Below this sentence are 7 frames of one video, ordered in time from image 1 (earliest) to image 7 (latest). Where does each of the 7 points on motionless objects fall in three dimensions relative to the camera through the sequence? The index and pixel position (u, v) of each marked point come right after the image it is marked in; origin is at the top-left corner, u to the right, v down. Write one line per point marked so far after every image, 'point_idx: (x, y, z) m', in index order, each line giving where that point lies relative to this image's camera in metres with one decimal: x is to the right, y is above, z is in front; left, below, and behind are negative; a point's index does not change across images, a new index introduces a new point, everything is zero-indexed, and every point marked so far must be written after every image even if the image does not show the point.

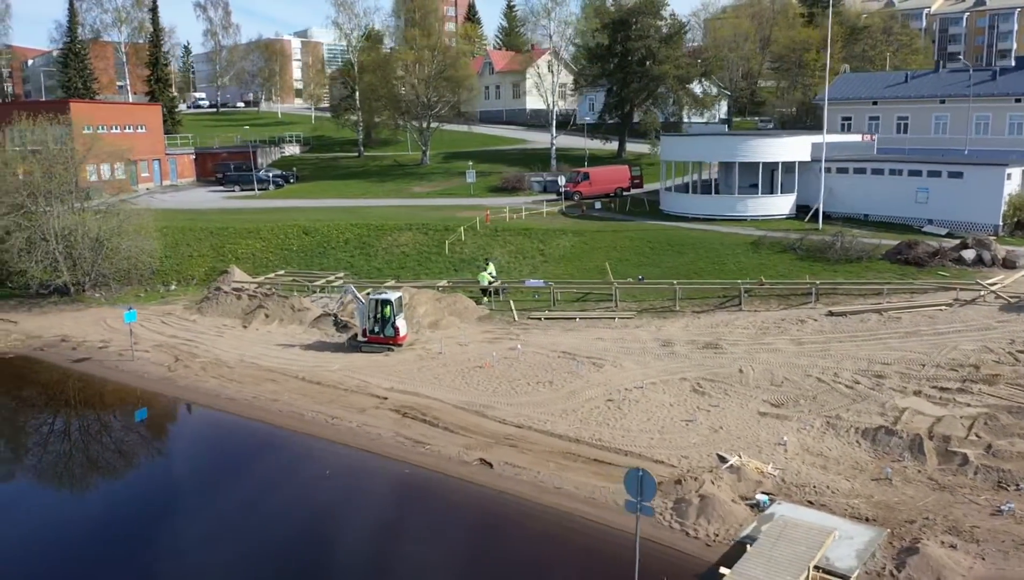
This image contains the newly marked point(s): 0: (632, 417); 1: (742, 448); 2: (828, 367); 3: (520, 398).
0: (+2.4, -2.5, +17.8) m
1: (+4.2, -2.8, +16.2) m
2: (+6.8, -1.6, +19.5) m
3: (+0.2, -2.3, +19.1) m
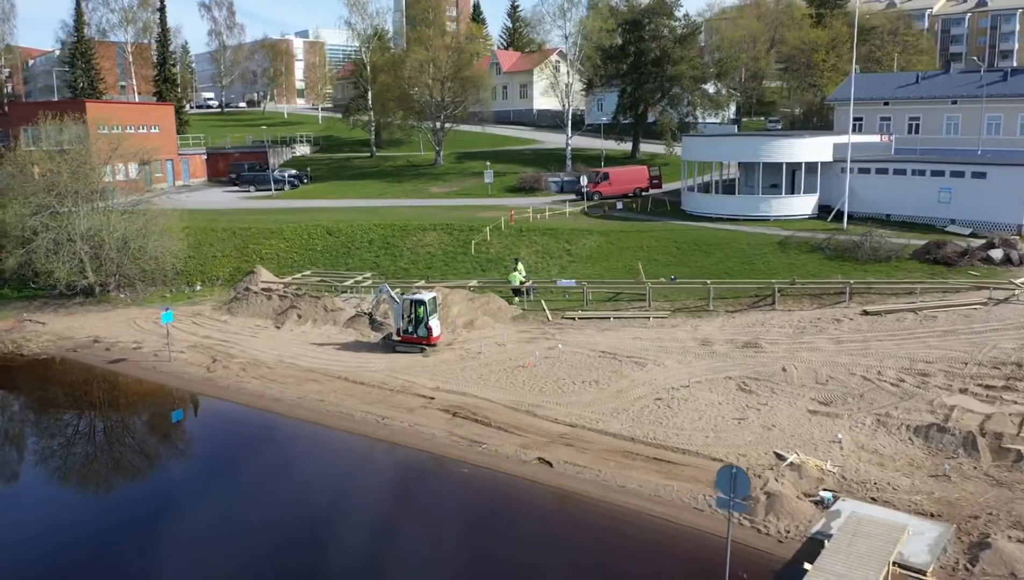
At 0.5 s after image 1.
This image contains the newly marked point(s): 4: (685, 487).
0: (+3.5, -2.5, +18.0) m
1: (+5.2, -2.8, +16.4) m
2: (+7.8, -1.6, +19.8) m
3: (+1.3, -2.3, +19.2) m
4: (+2.9, -3.3, +15.1) m
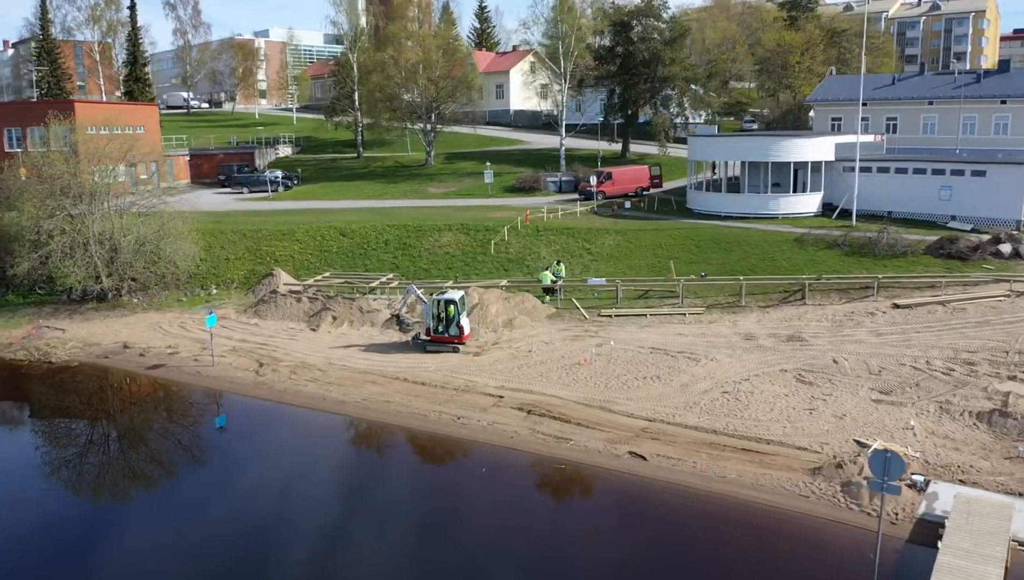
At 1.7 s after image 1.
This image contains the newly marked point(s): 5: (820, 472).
0: (+5.0, -2.4, +18.7) m
1: (+6.9, -2.7, +17.2) m
2: (+9.3, -1.5, +20.7) m
3: (+2.8, -2.3, +19.7) m
4: (+4.7, -3.2, +15.7) m
5: (+5.4, -3.2, +15.7) m
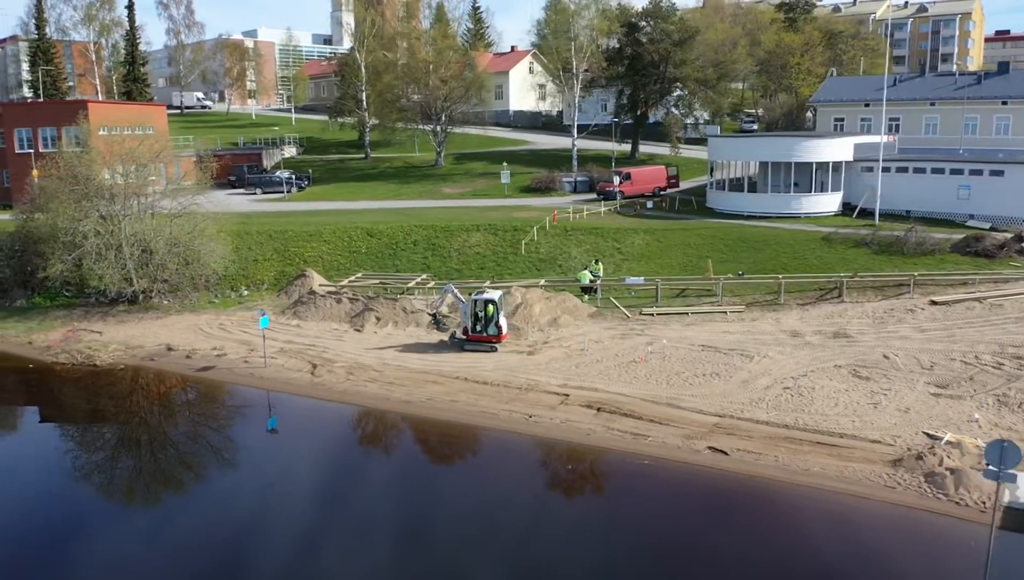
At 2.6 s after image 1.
0: (+6.5, -2.4, +19.2) m
1: (+8.5, -2.7, +17.8) m
2: (+10.7, -1.4, +21.4) m
3: (+4.2, -2.2, +20.2) m
4: (+6.3, -3.2, +16.2) m
5: (+7.0, -3.1, +16.3) m
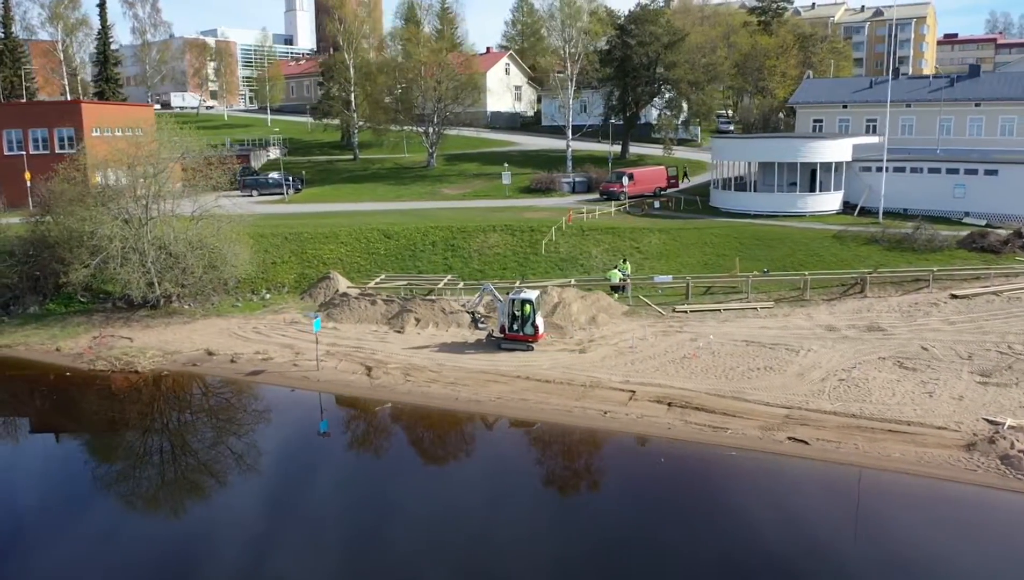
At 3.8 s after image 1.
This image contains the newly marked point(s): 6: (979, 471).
0: (+8.2, -2.3, +20.2) m
1: (+10.2, -2.6, +18.9) m
2: (+12.1, -1.3, +22.7) m
3: (+5.8, -2.2, +21.0) m
4: (+8.2, -3.1, +17.2) m
5: (+8.9, -3.0, +17.3) m
6: (+8.6, -3.3, +16.6) m
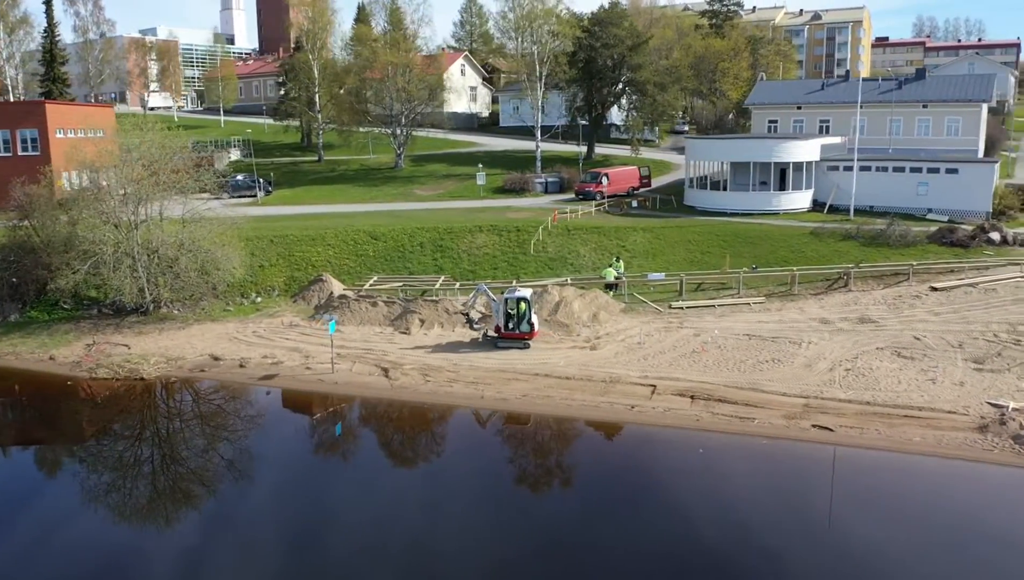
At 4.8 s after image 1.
0: (+8.8, -2.1, +21.3) m
1: (+10.9, -2.4, +20.2) m
2: (+12.5, -1.1, +24.1) m
3: (+6.3, -2.1, +21.9) m
4: (+9.0, -2.9, +18.3) m
5: (+9.7, -2.9, +18.5) m
6: (+9.5, -3.2, +17.7) m
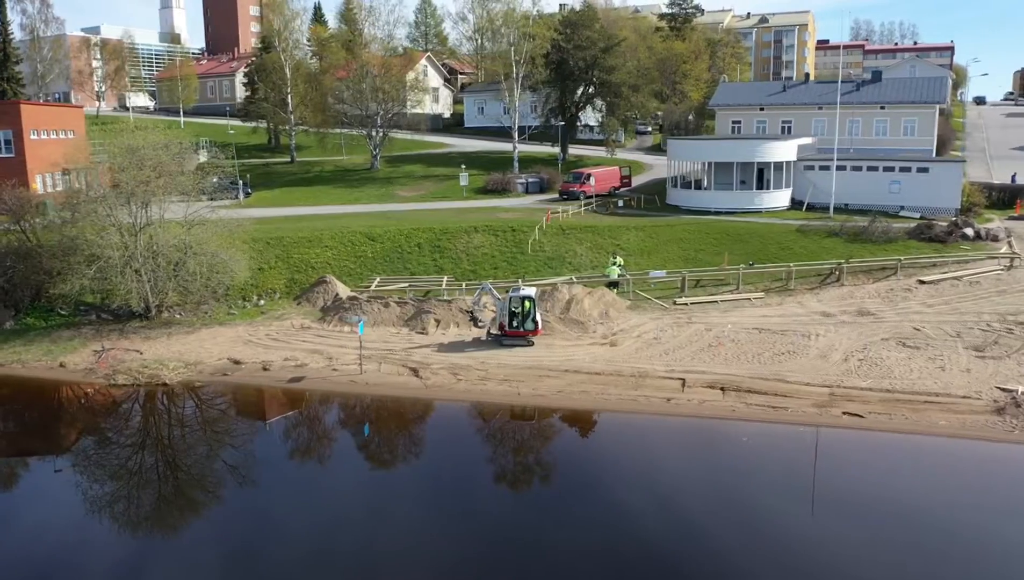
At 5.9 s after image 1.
0: (+9.6, -2.0, +22.5) m
1: (+11.8, -2.2, +21.6) m
2: (+13.1, -0.8, +25.6) m
3: (+7.1, -1.9, +23.0) m
4: (+10.1, -2.8, +19.6) m
5: (+10.8, -2.7, +19.8) m
6: (+10.6, -3.0, +19.0) m
